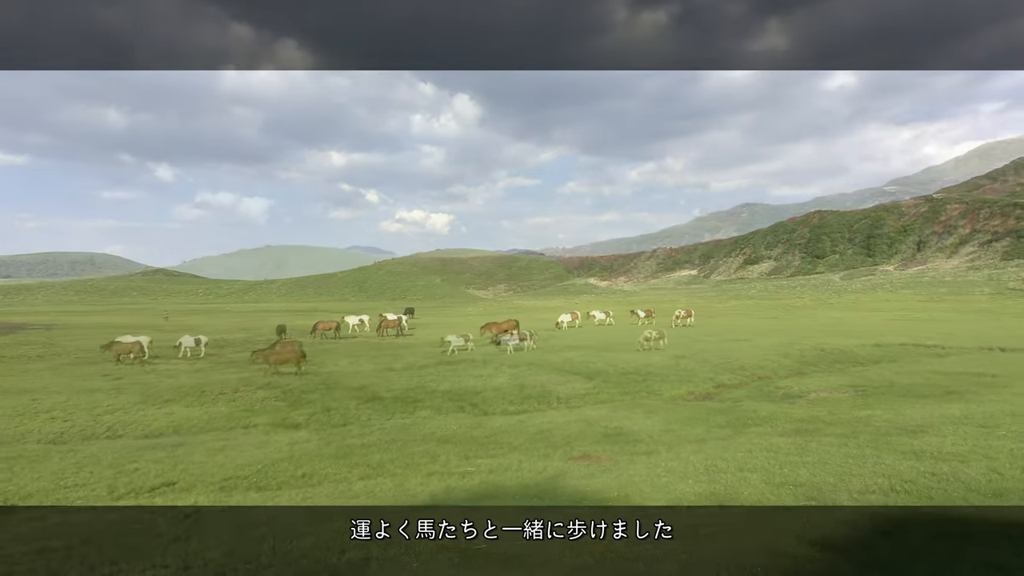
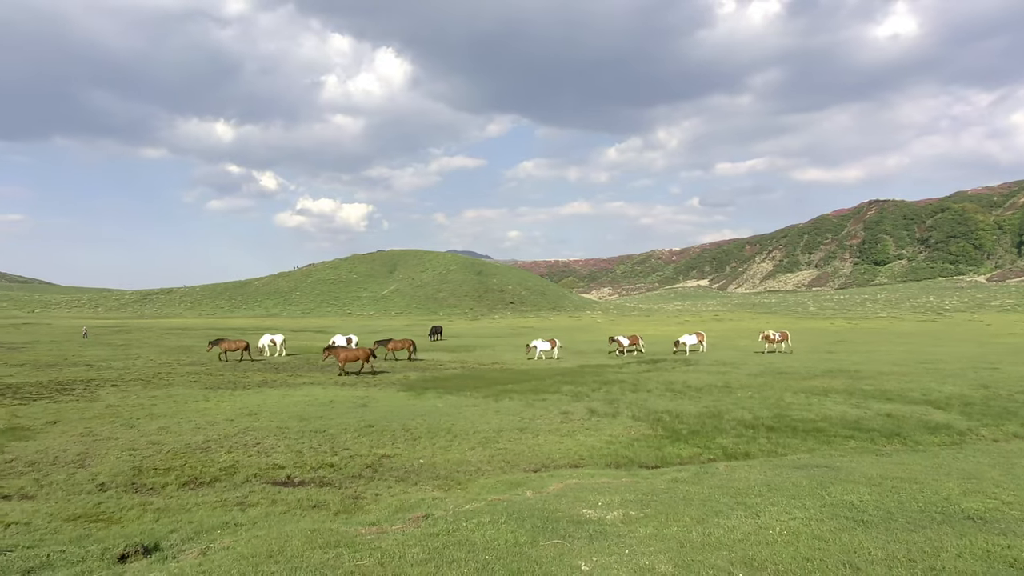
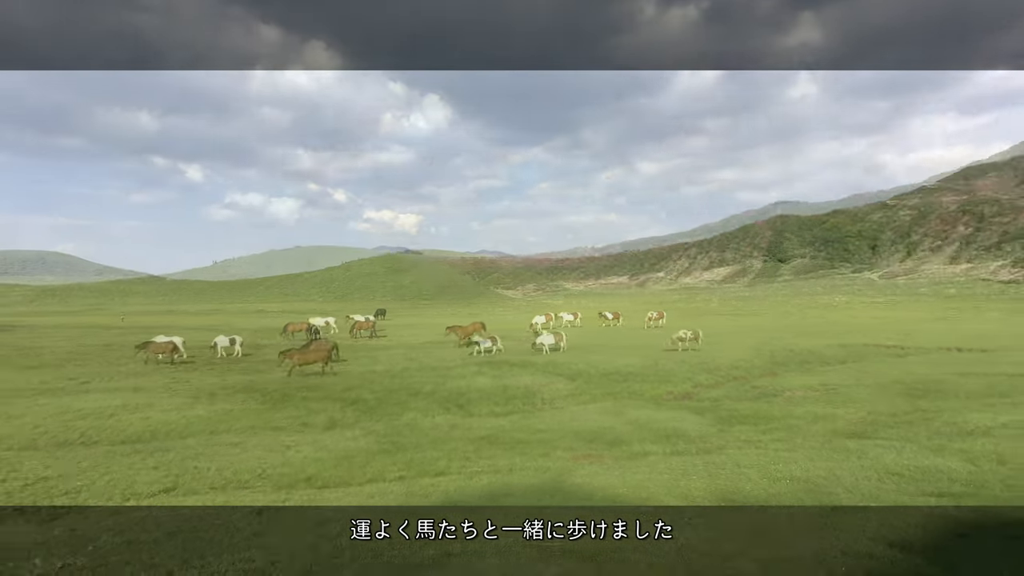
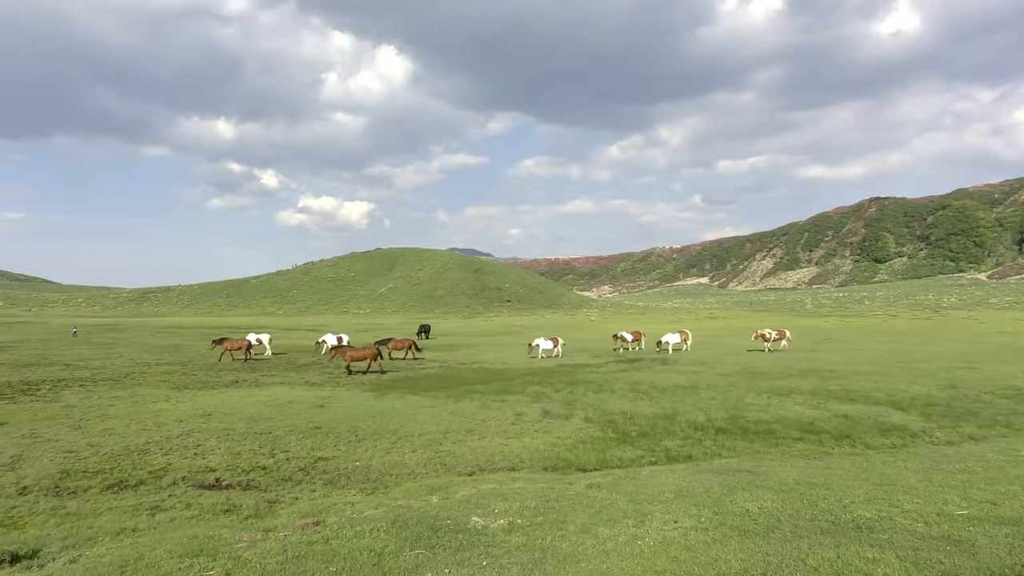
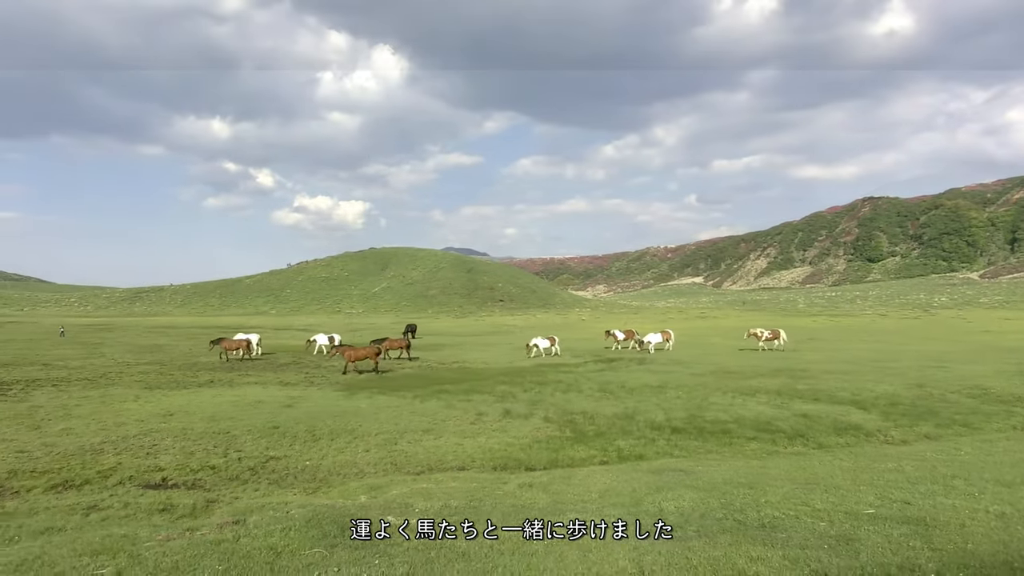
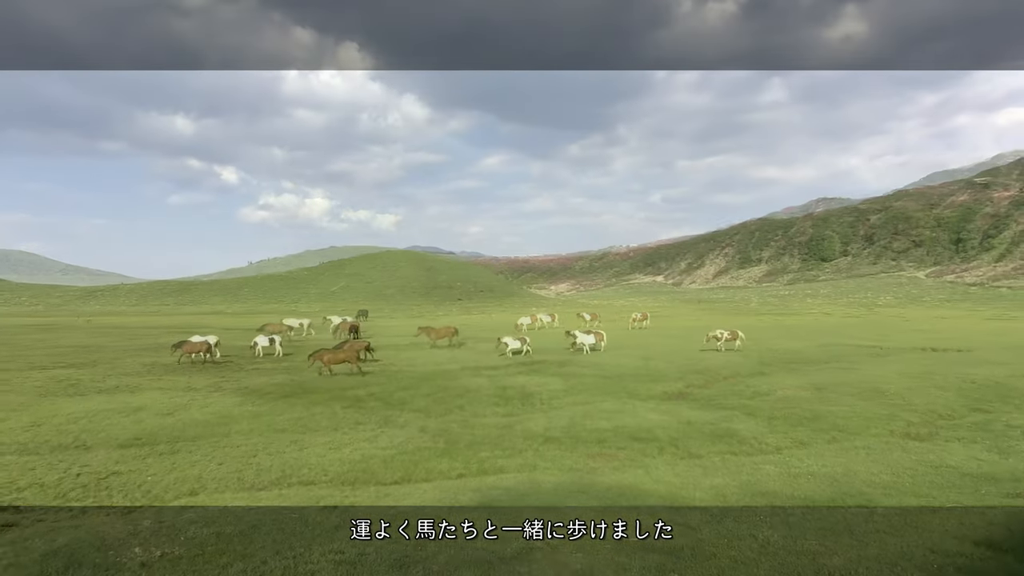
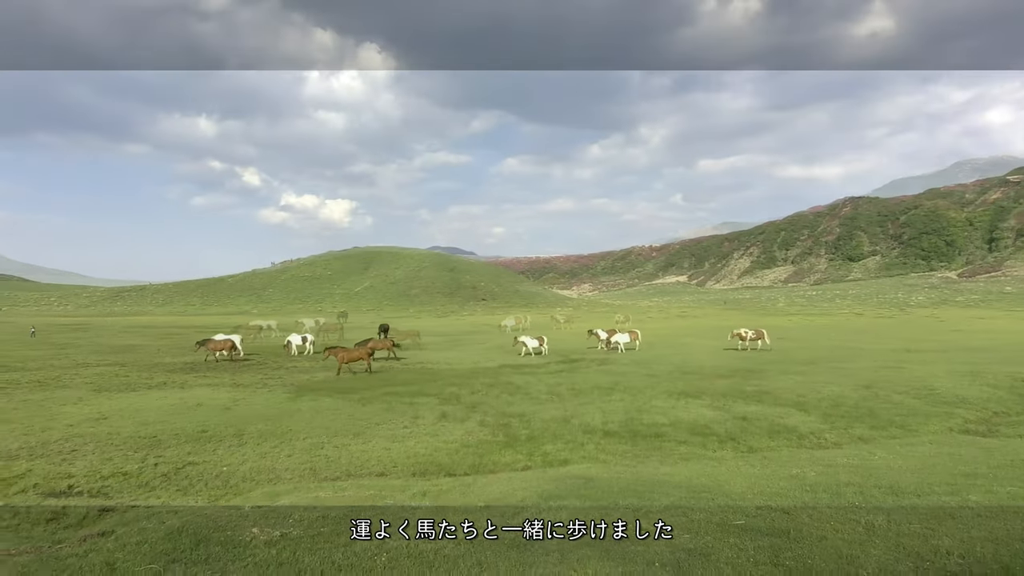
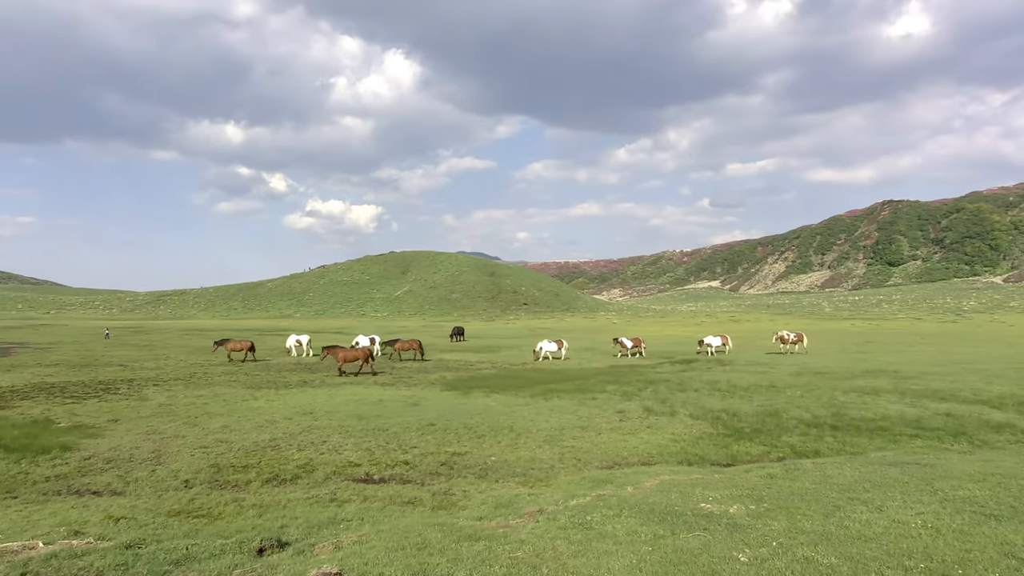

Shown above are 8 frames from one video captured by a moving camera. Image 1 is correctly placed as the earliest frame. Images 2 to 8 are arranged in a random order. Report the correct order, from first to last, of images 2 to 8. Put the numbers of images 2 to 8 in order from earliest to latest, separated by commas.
3, 6, 7, 5, 4, 2, 8
